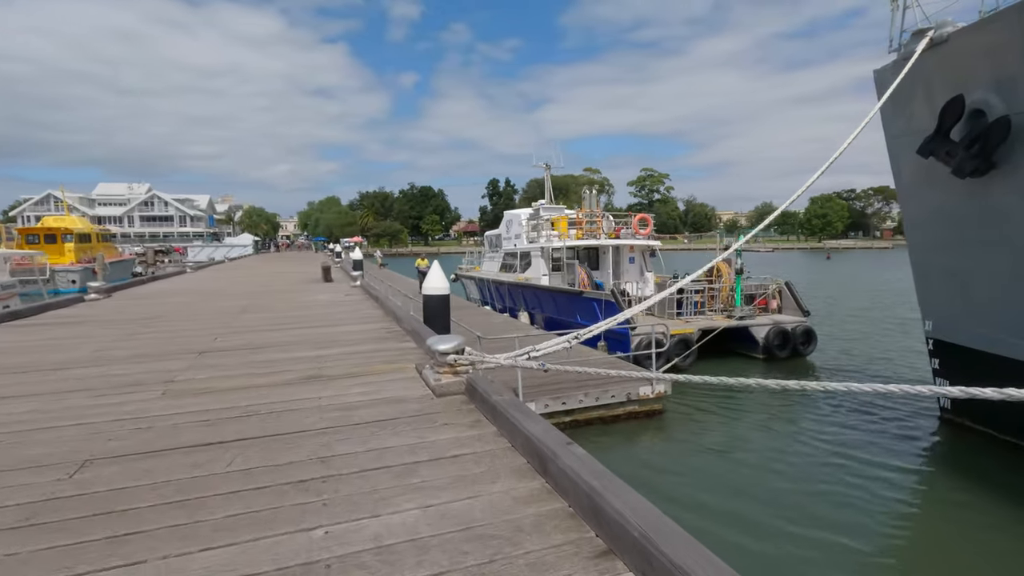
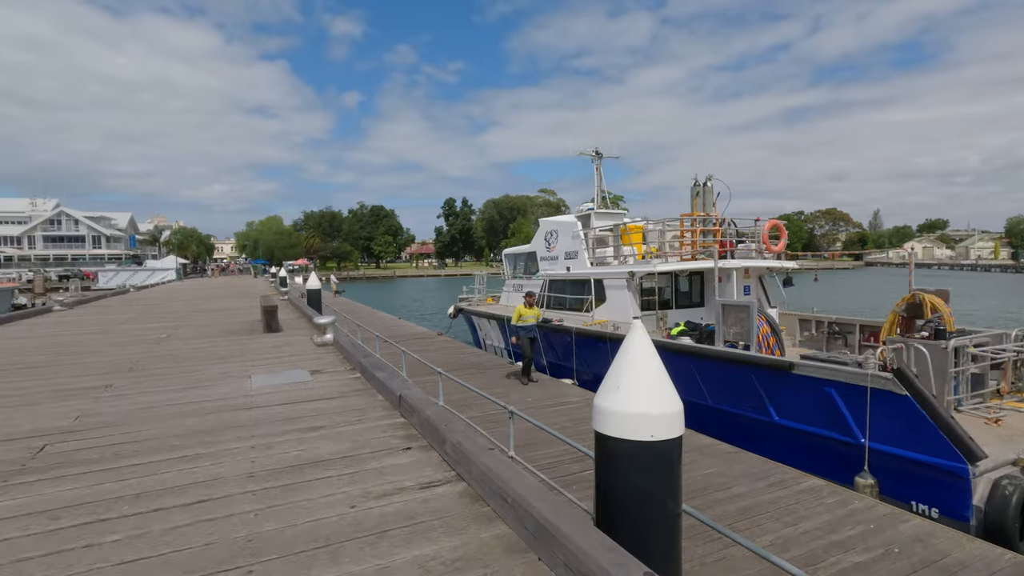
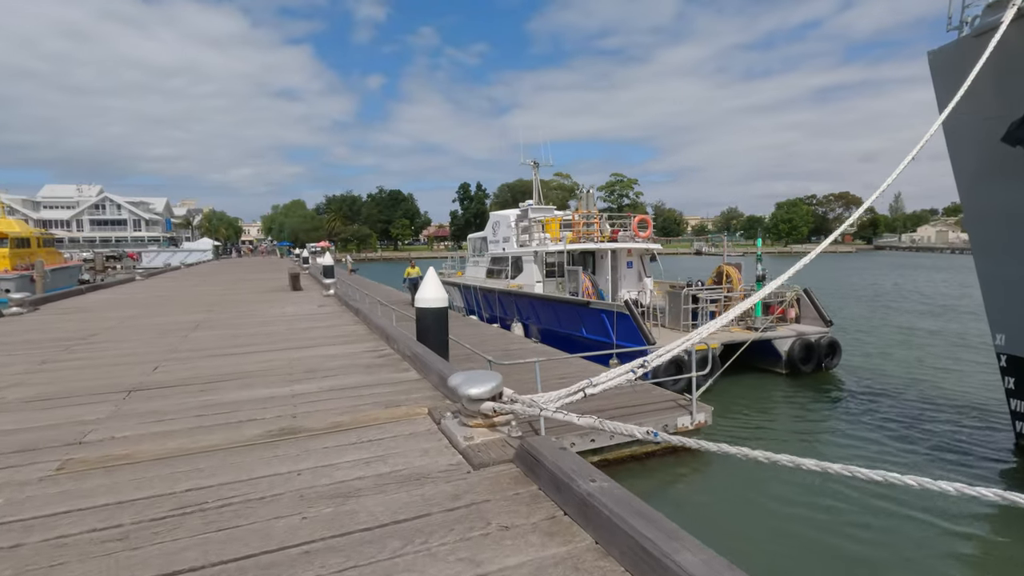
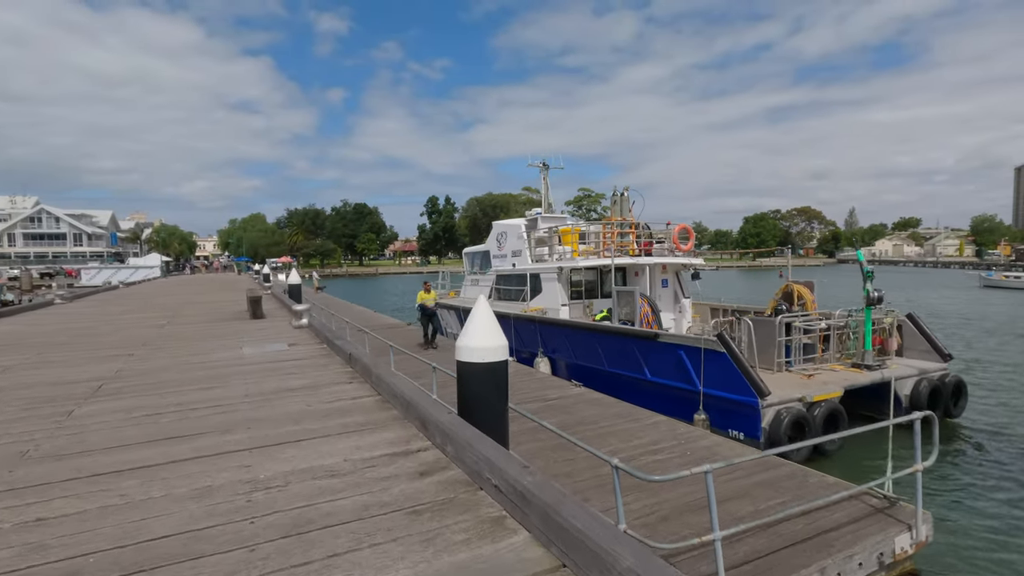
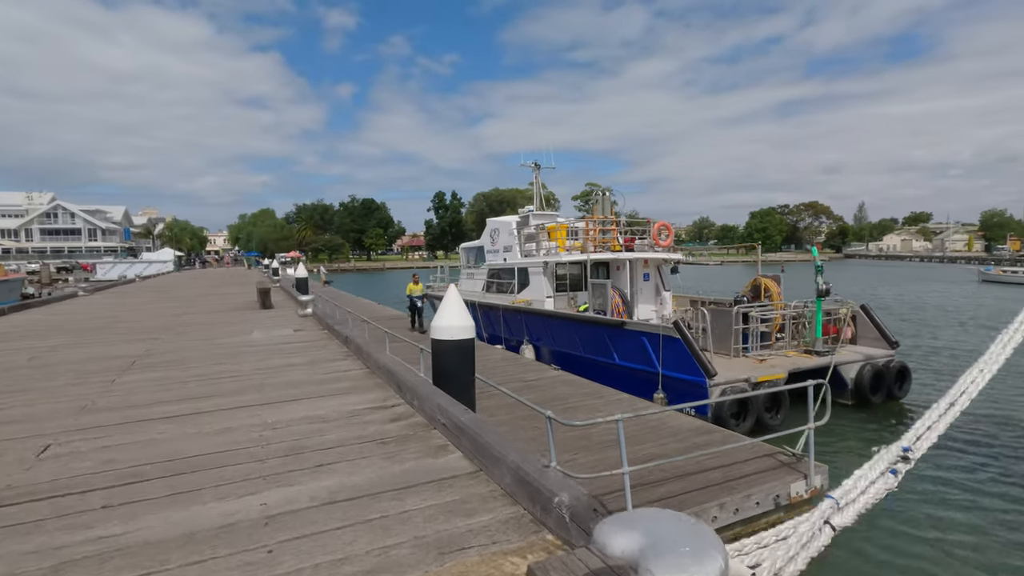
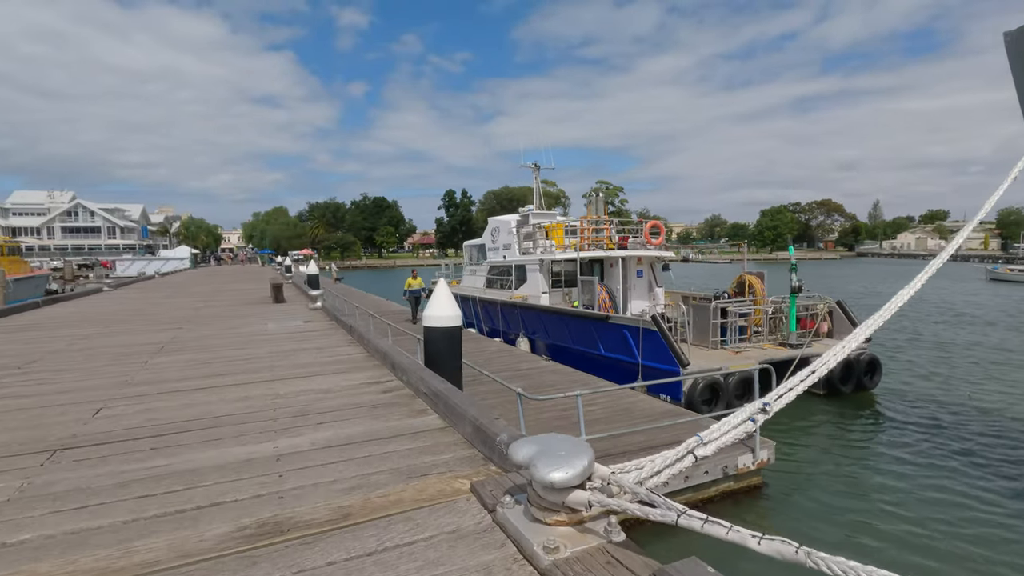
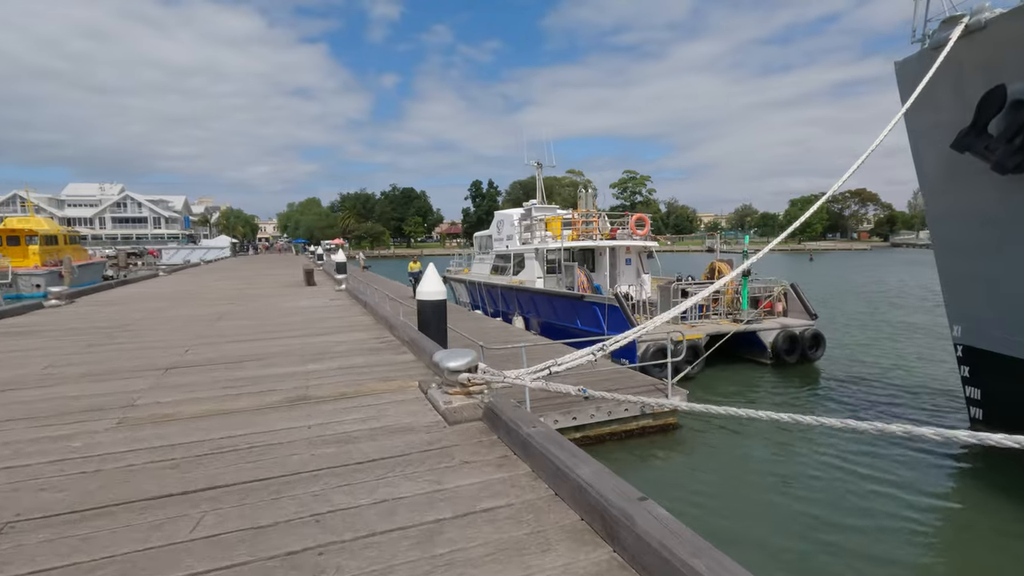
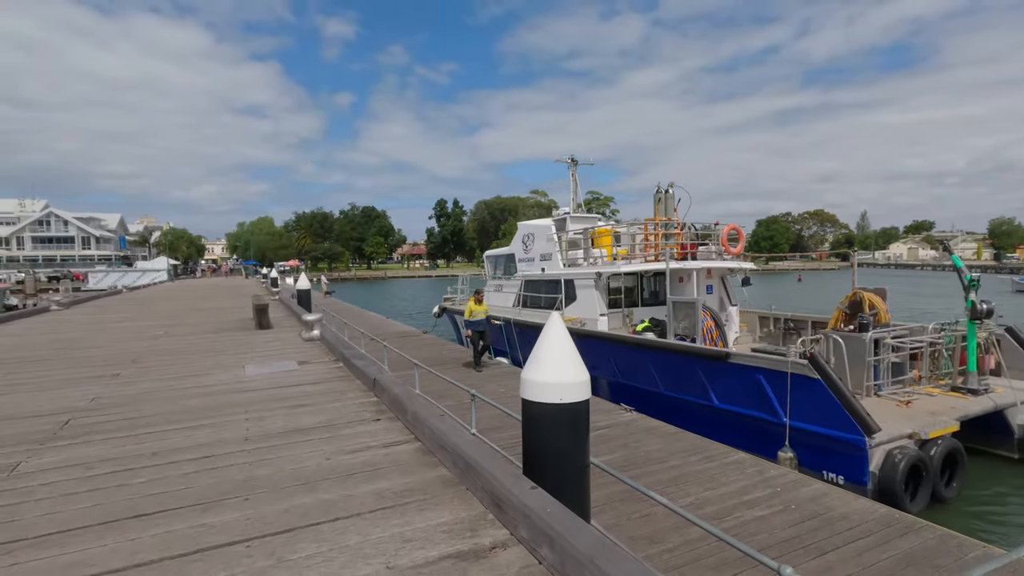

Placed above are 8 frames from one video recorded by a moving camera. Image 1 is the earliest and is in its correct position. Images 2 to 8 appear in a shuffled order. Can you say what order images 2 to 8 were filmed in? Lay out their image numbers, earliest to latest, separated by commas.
7, 3, 6, 5, 4, 8, 2
